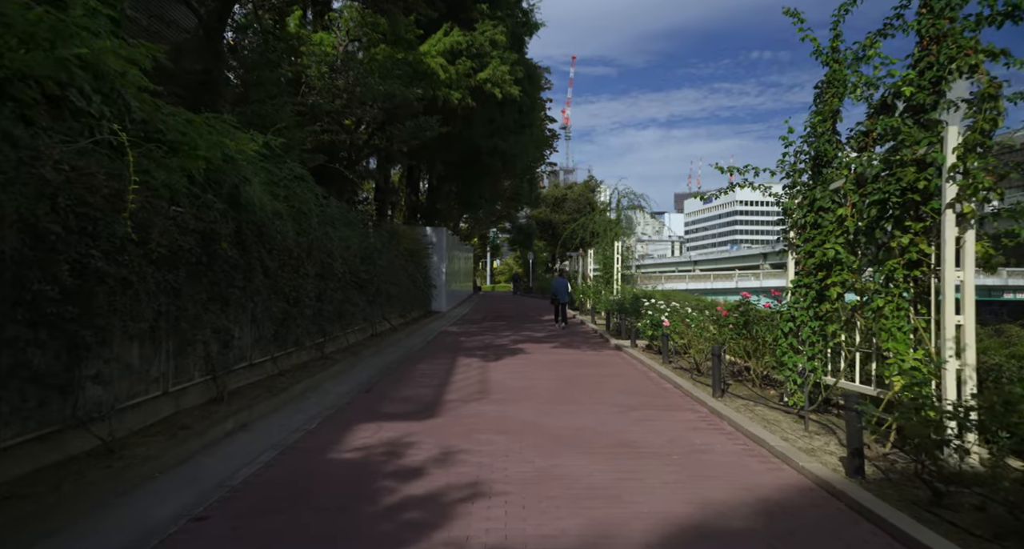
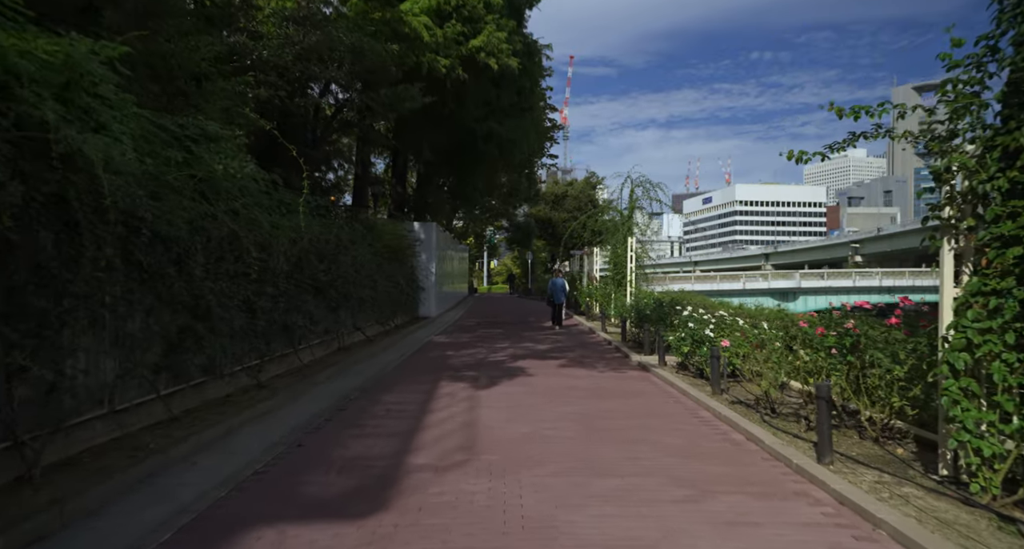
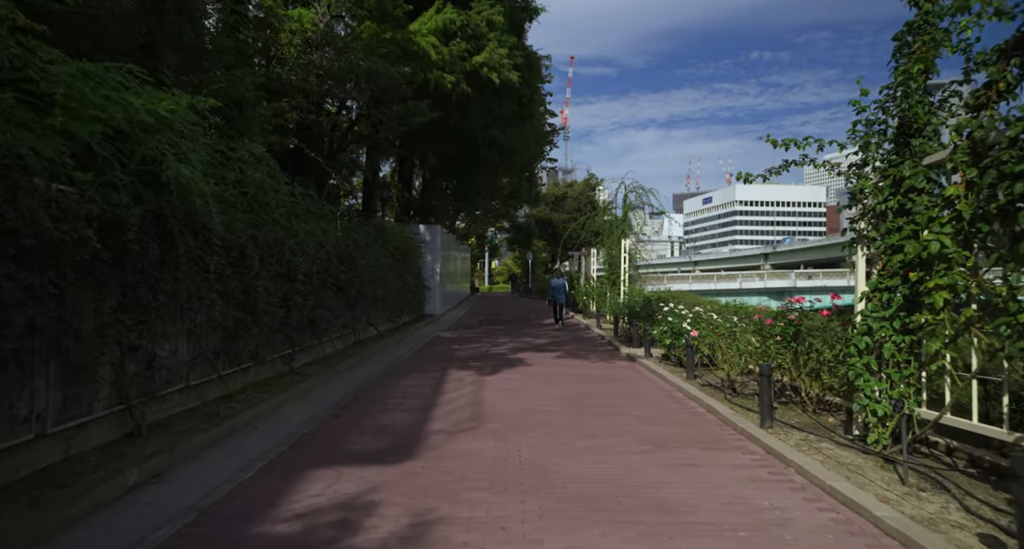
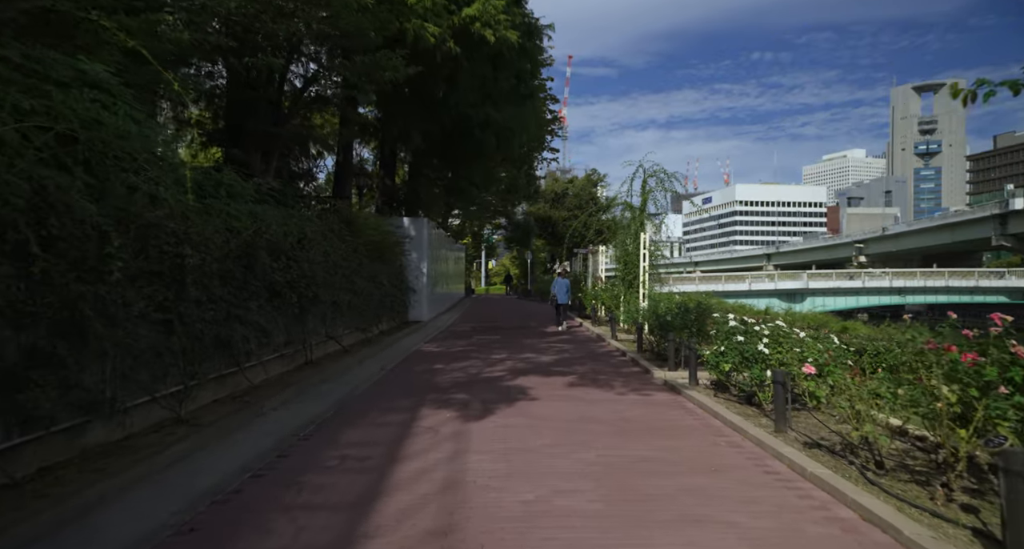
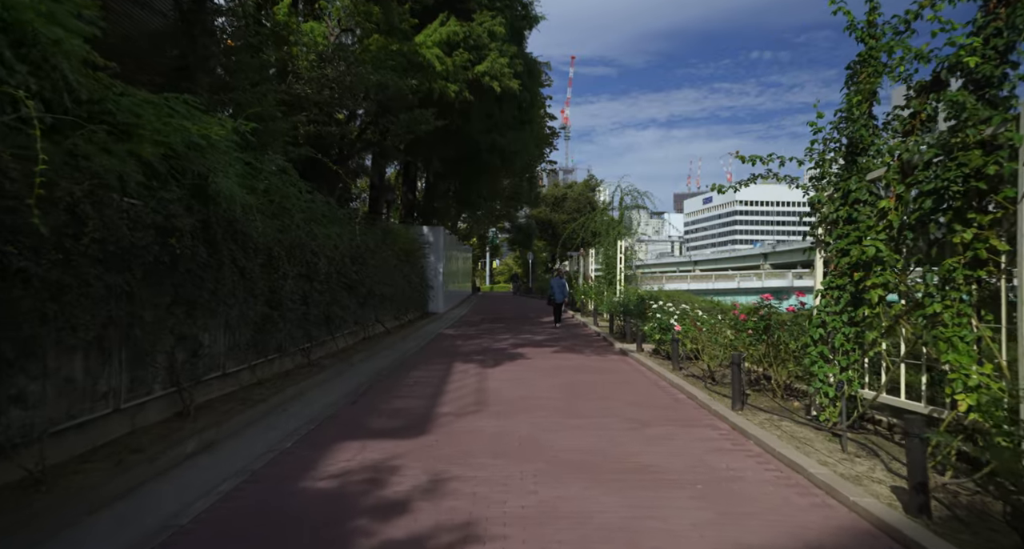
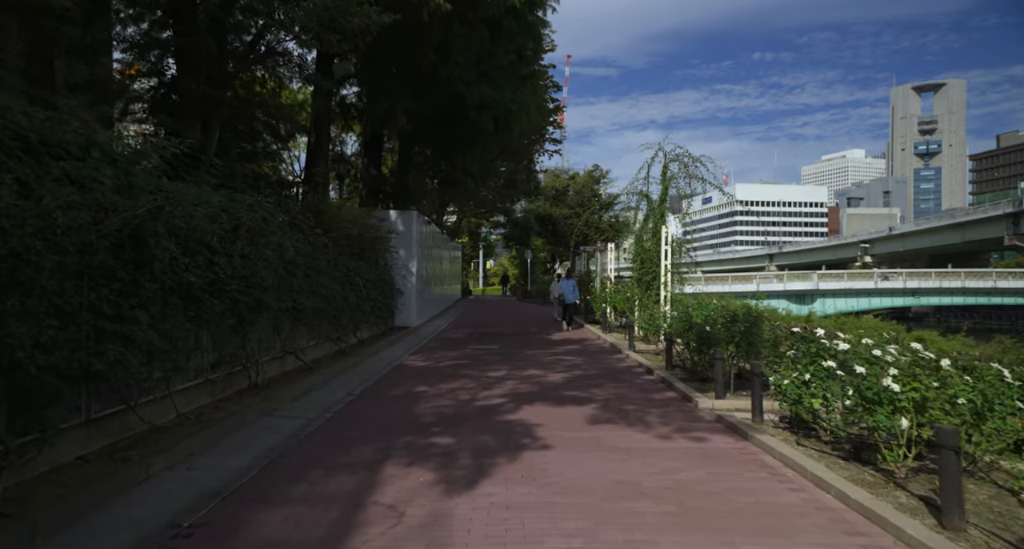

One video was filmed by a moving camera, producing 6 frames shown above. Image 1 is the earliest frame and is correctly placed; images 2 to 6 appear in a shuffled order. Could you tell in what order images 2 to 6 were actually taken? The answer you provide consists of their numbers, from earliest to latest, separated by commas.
5, 3, 2, 4, 6
